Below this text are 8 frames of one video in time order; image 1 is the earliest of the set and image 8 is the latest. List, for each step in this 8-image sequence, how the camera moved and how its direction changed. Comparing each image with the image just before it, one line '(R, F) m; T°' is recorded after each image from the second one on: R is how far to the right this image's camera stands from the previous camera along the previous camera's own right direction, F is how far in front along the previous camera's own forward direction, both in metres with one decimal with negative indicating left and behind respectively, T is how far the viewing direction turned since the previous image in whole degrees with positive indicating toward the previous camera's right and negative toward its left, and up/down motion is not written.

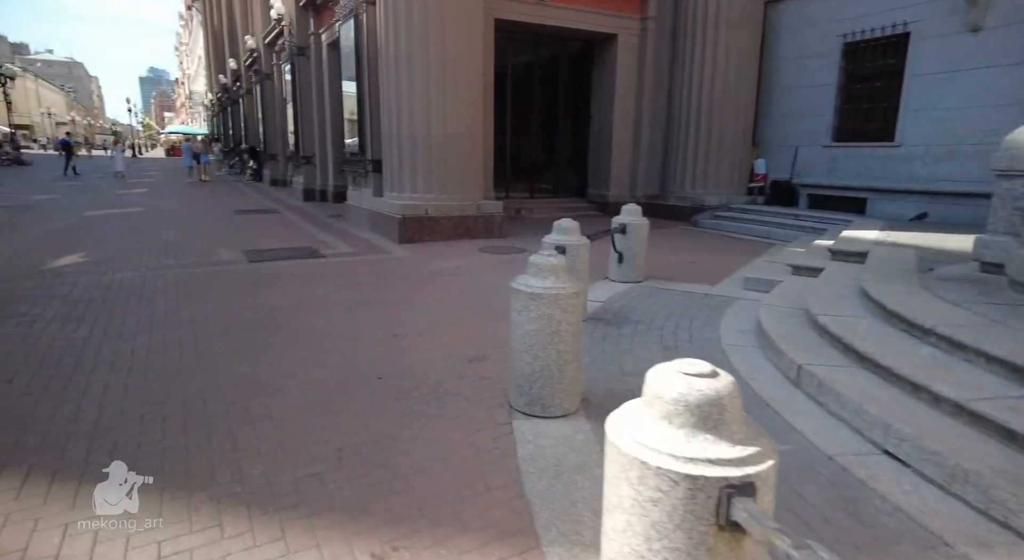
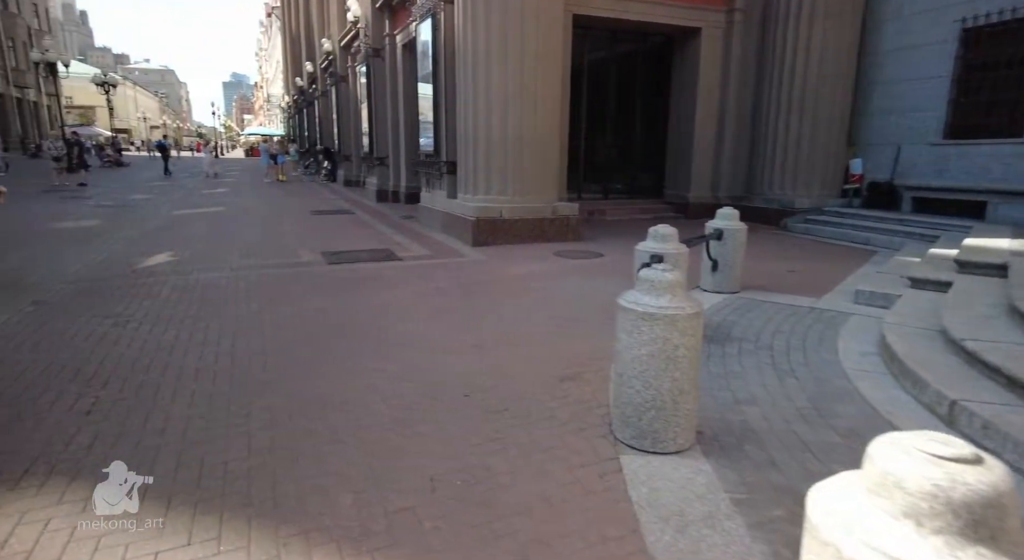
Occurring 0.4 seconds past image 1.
(-0.2, +0.3) m; -6°
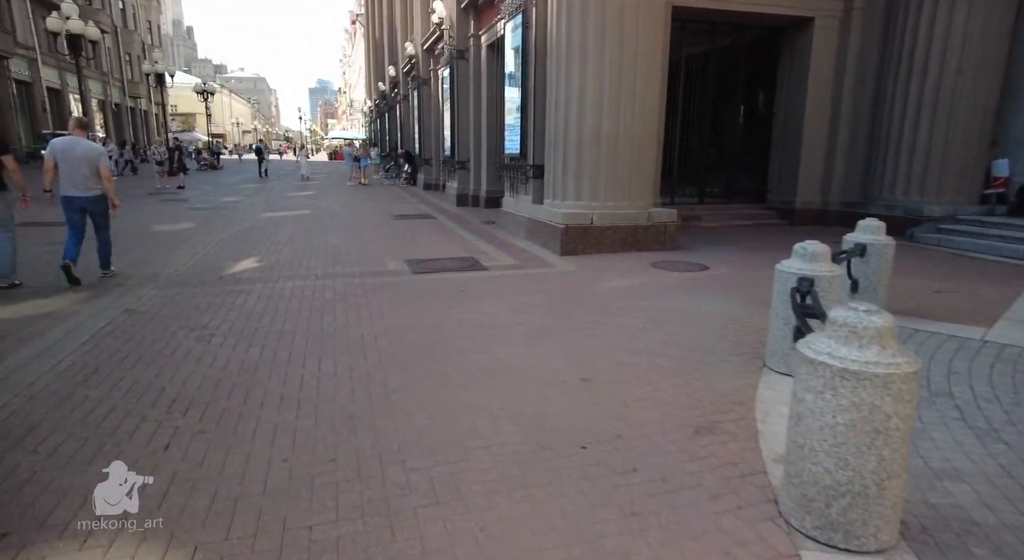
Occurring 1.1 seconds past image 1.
(-0.3, +0.5) m; -6°
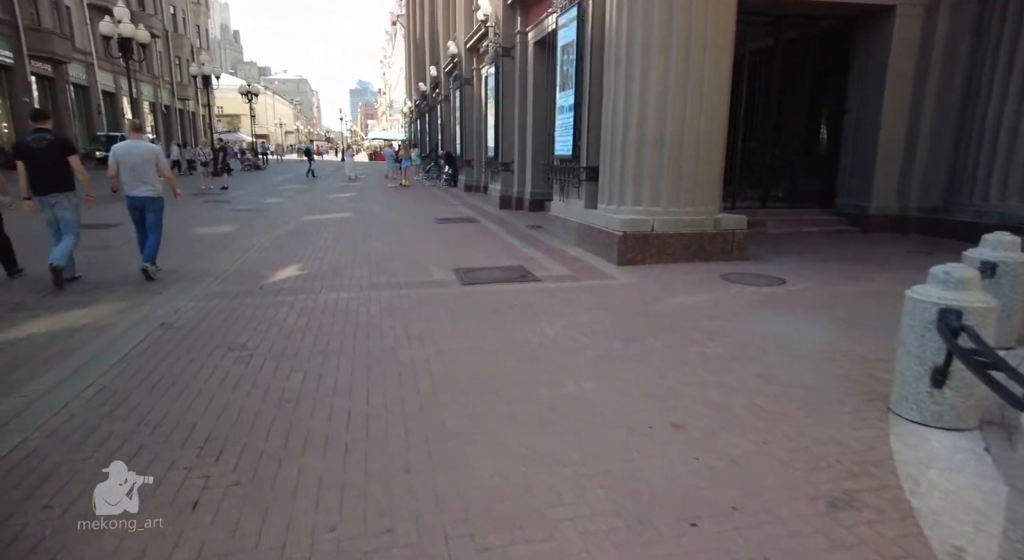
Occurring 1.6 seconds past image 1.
(-0.2, +0.5) m; -3°
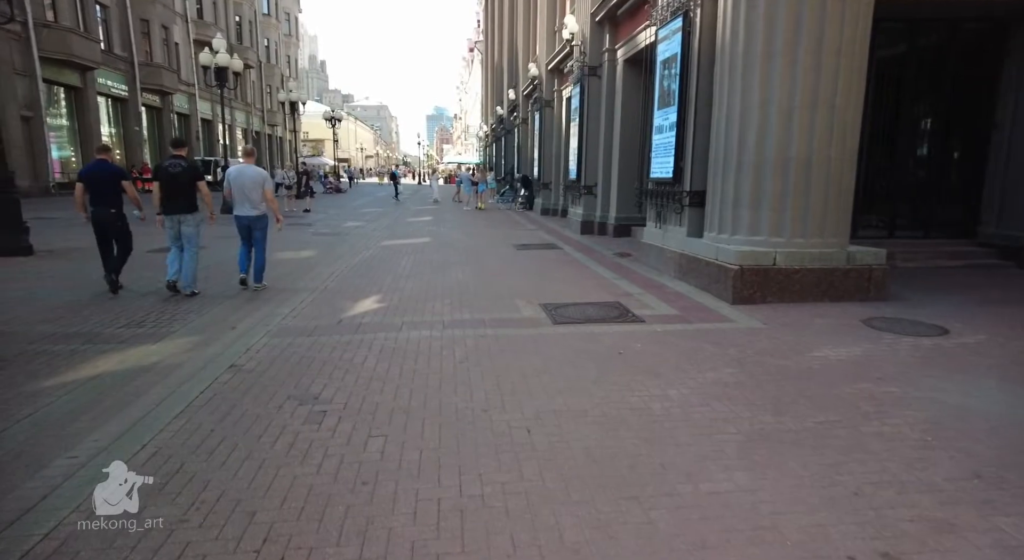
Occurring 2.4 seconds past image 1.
(-0.3, +0.8) m; -6°
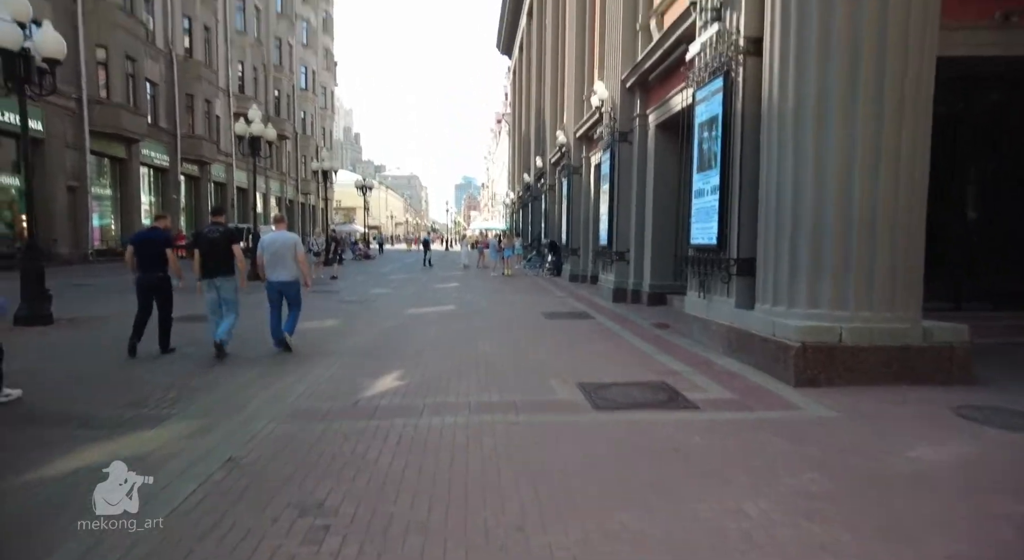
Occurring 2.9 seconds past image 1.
(-0.1, +0.6) m; -2°
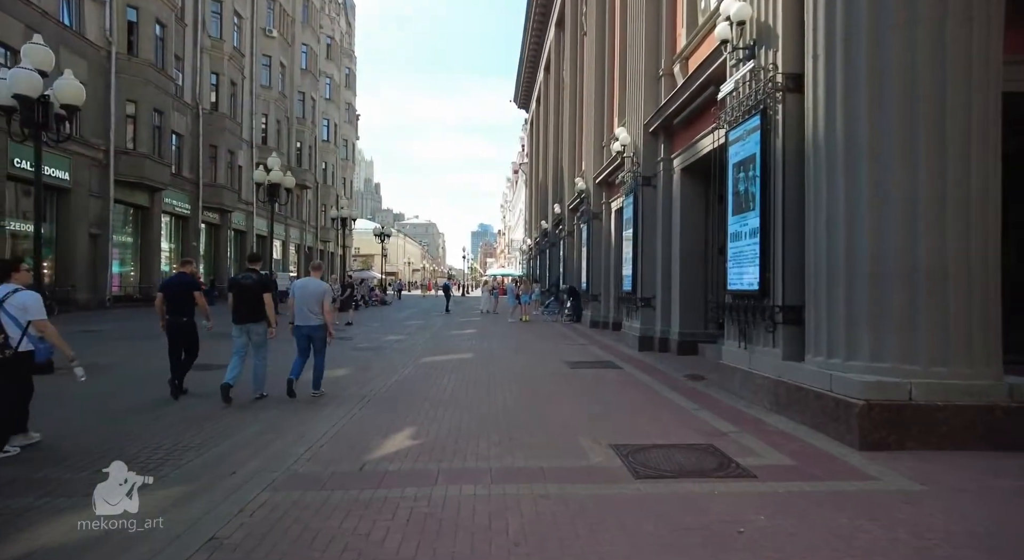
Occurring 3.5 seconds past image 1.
(-0.1, +0.6) m; -1°
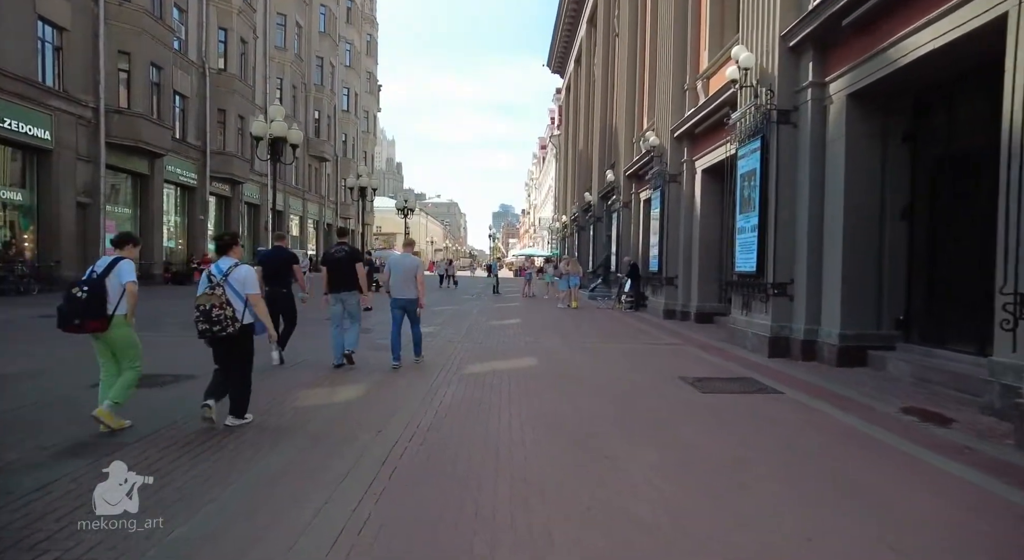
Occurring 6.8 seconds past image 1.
(-0.9, +4.0) m; -2°
